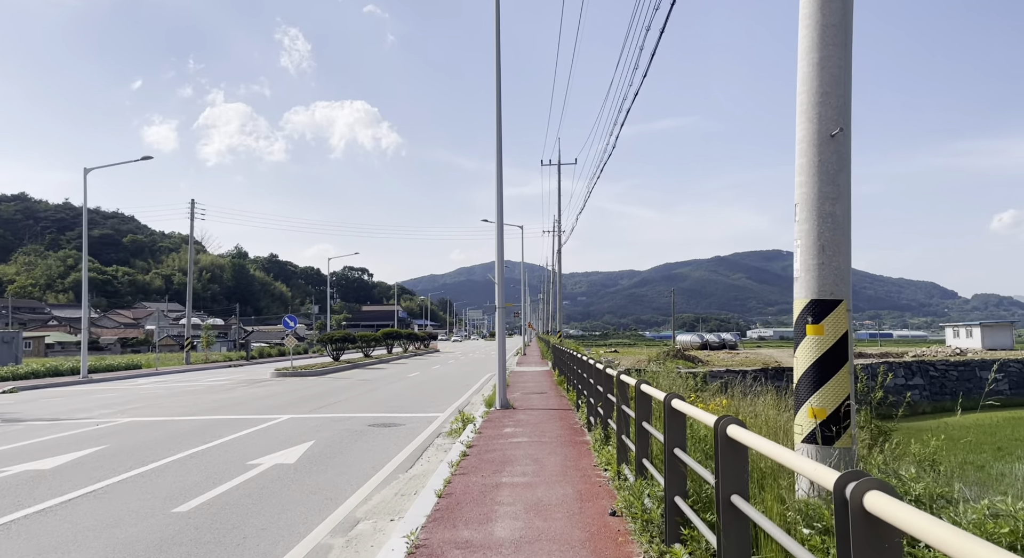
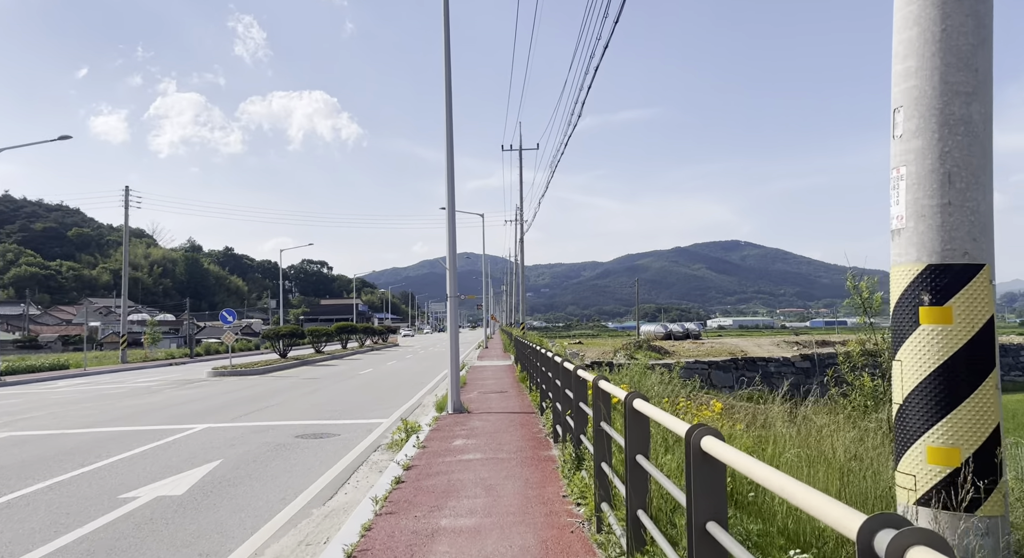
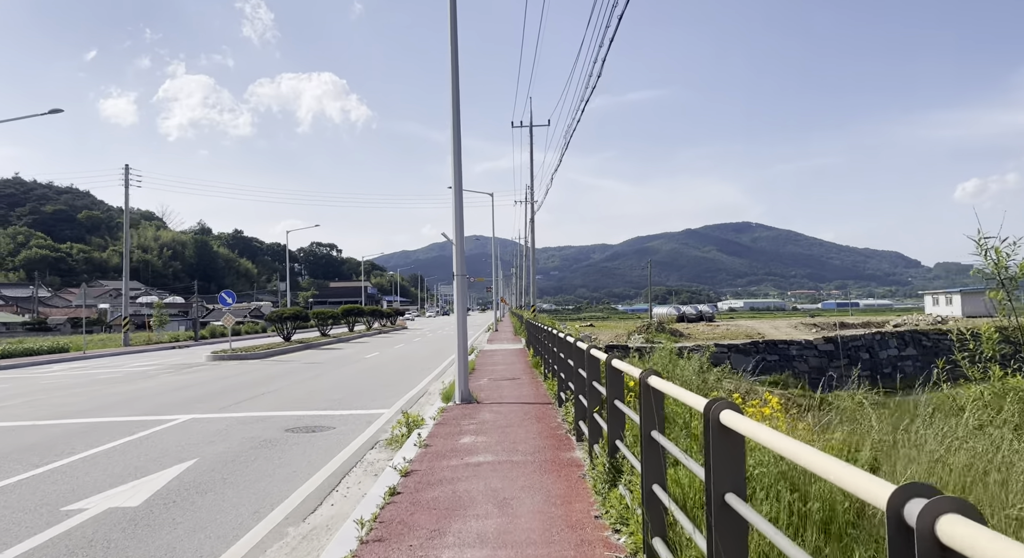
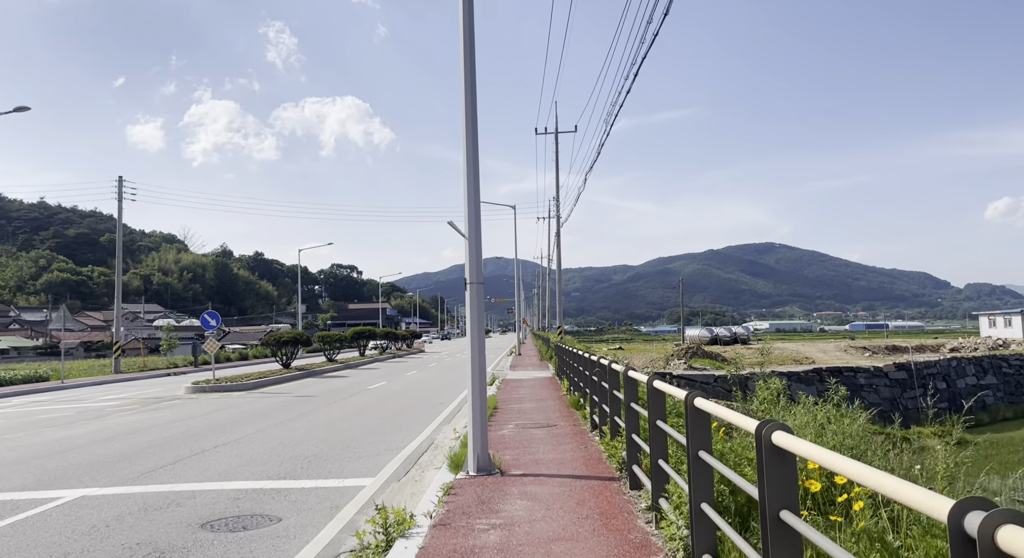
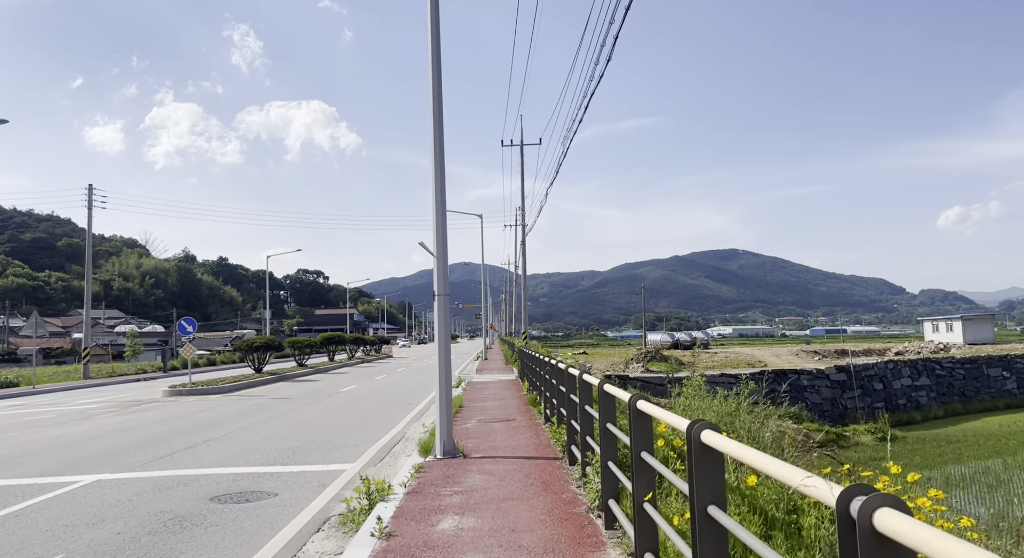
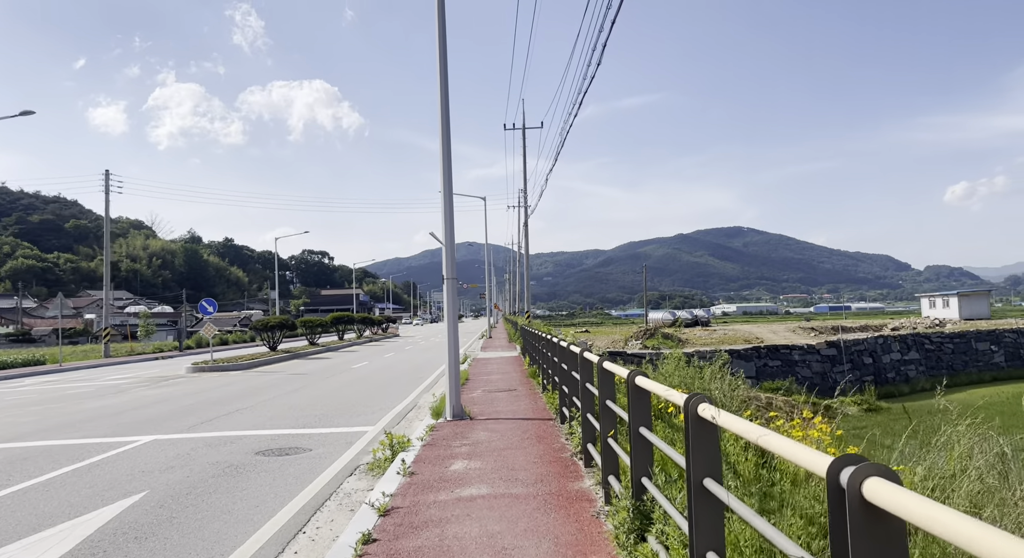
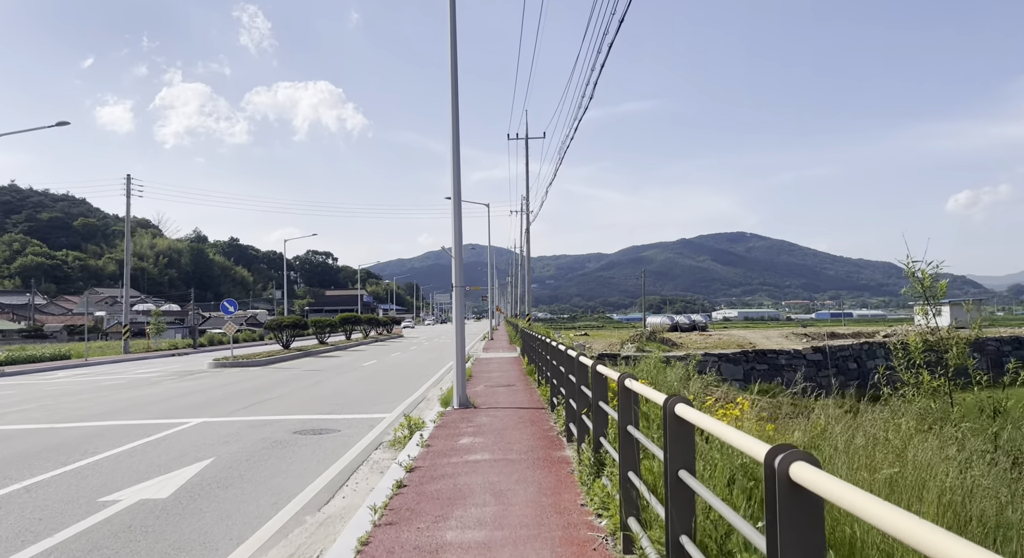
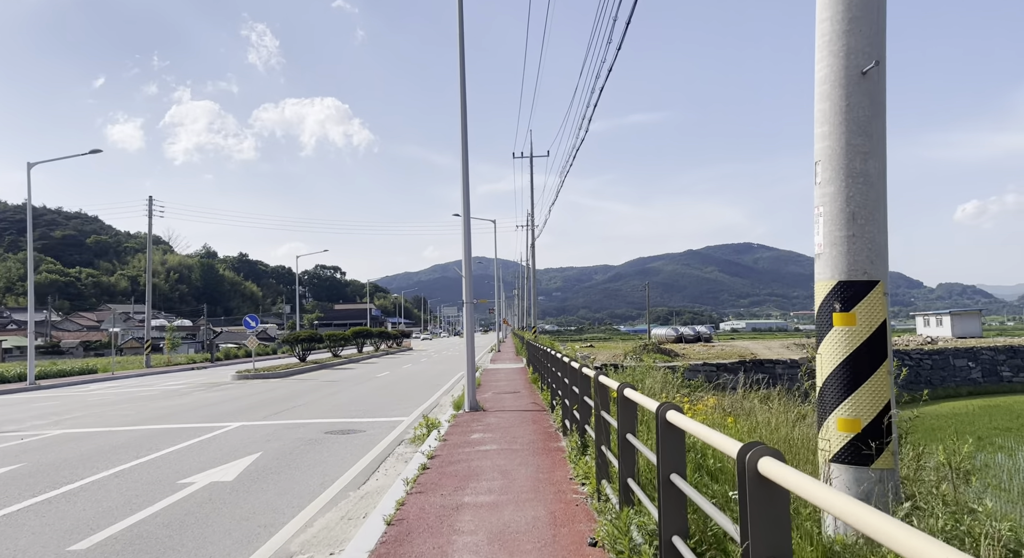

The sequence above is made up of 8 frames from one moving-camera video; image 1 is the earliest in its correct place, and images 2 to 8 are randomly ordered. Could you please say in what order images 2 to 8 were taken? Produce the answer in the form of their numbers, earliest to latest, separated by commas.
8, 2, 7, 3, 6, 5, 4
